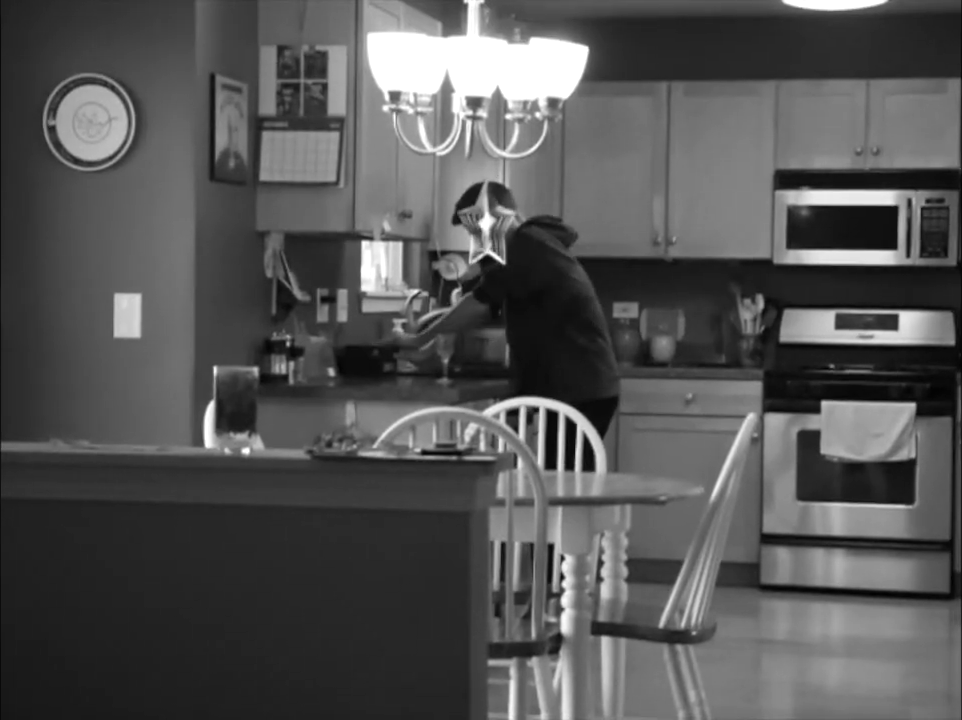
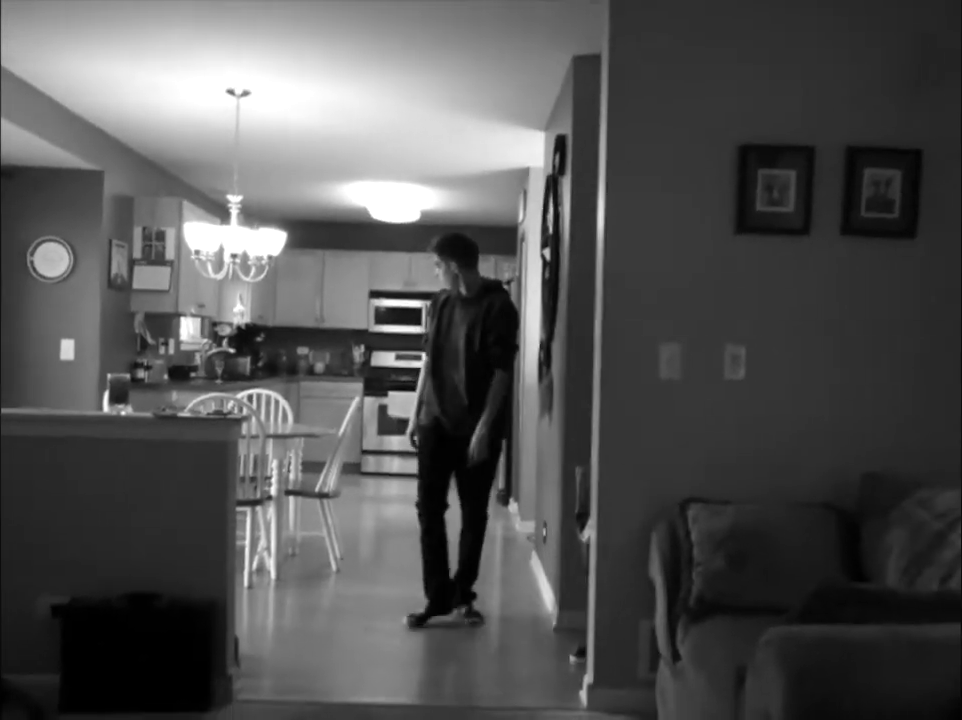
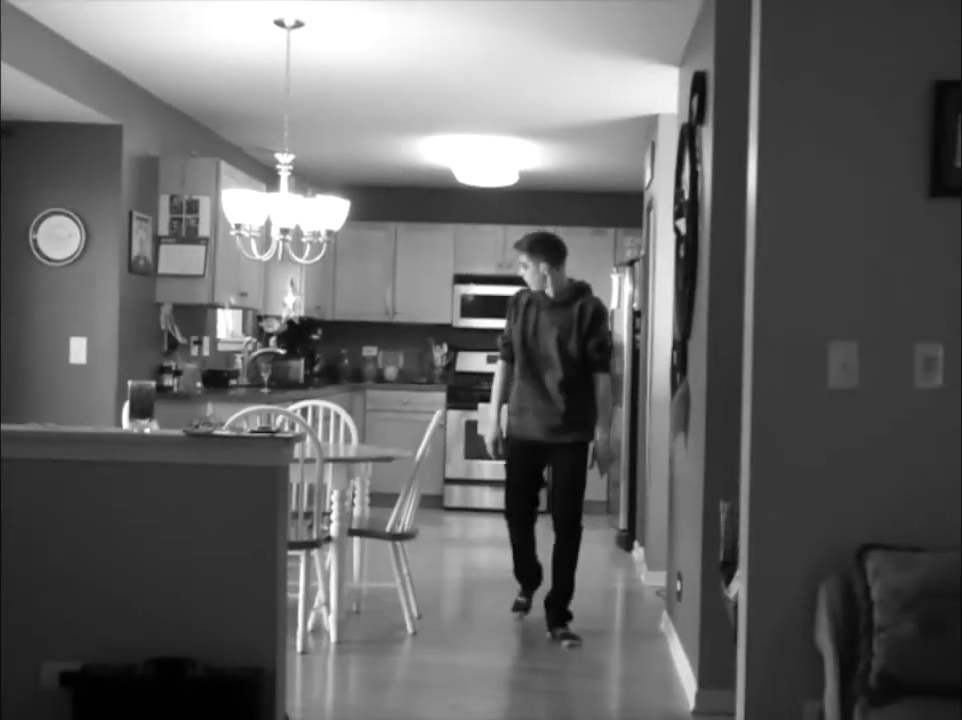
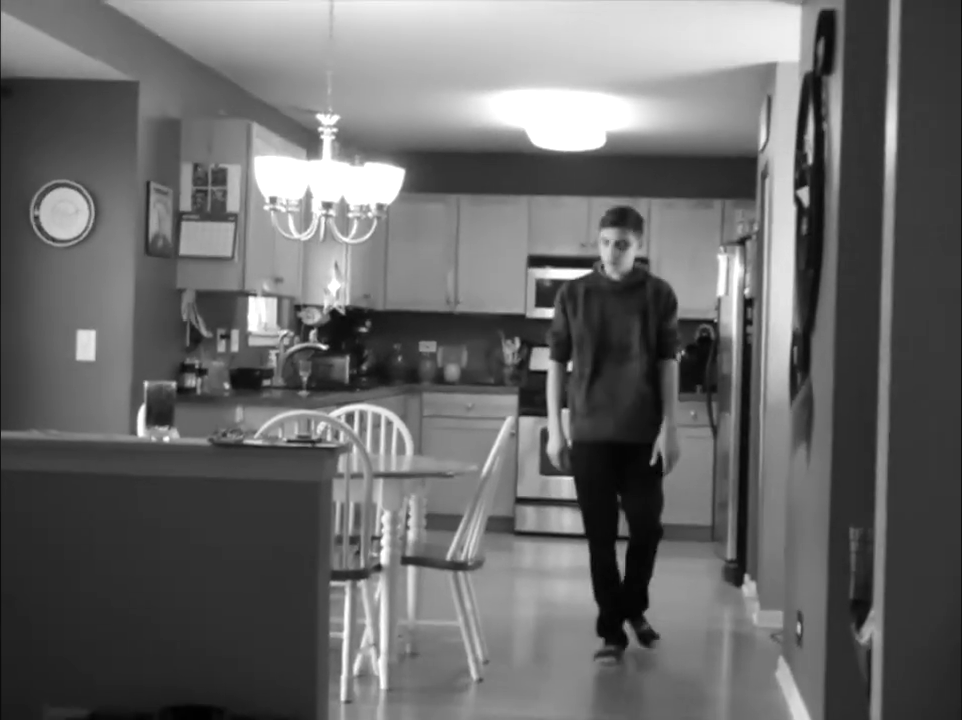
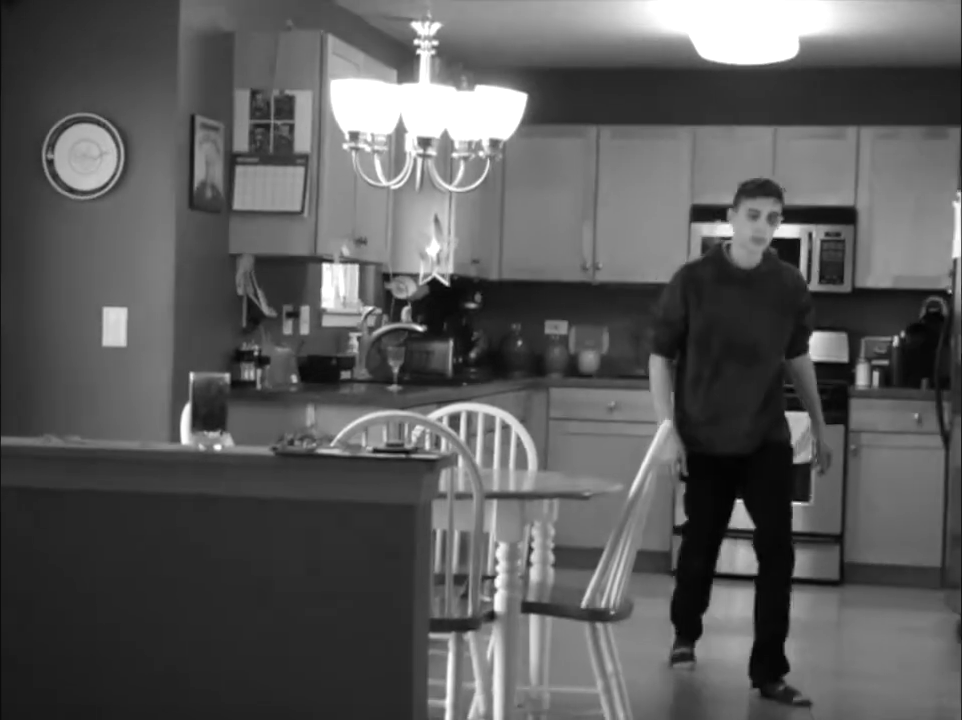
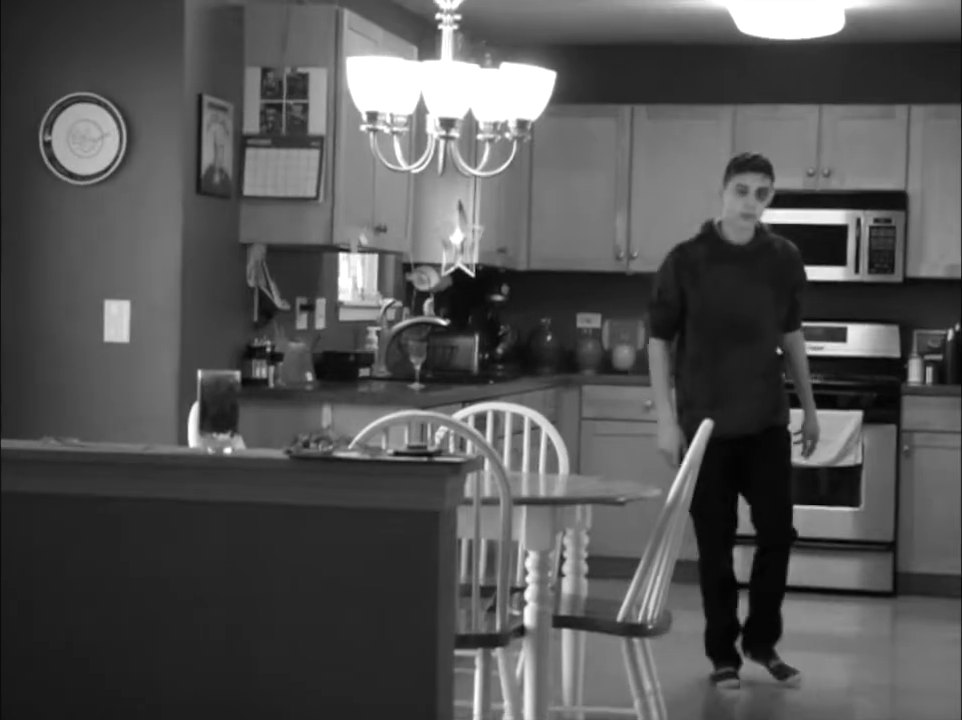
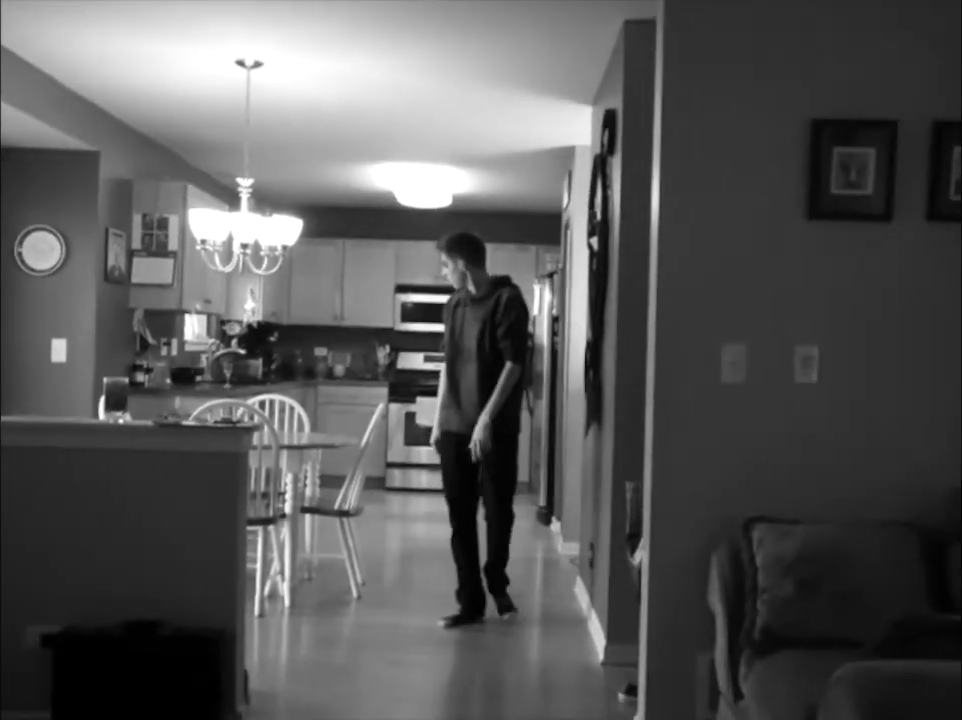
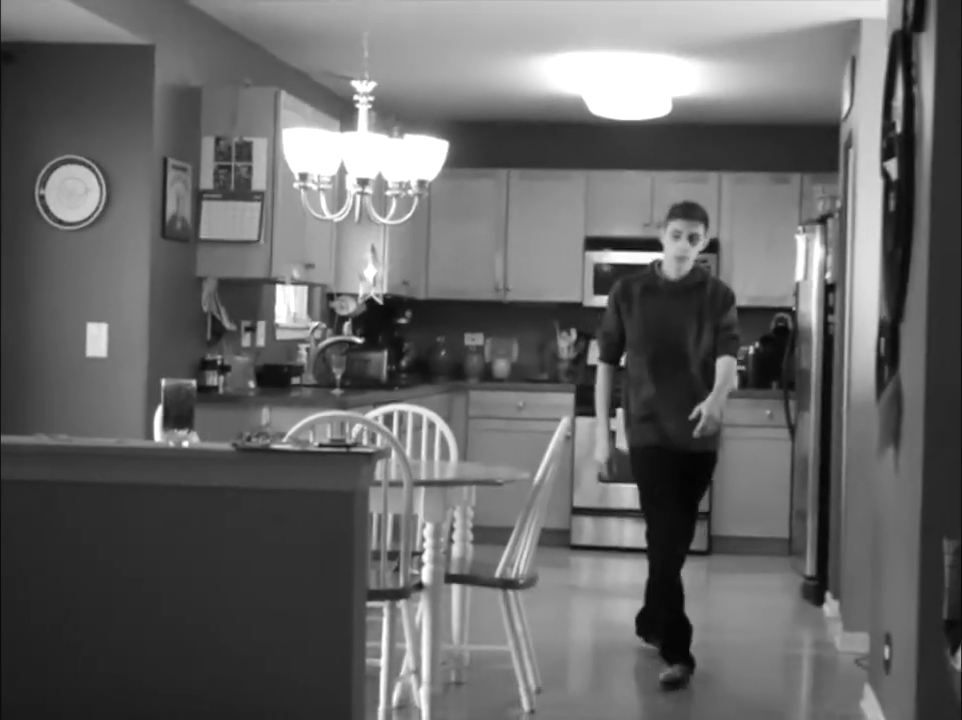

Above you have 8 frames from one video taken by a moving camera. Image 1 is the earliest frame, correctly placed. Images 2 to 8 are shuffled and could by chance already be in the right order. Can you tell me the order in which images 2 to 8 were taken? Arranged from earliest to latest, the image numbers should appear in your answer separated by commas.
6, 5, 8, 4, 3, 7, 2
